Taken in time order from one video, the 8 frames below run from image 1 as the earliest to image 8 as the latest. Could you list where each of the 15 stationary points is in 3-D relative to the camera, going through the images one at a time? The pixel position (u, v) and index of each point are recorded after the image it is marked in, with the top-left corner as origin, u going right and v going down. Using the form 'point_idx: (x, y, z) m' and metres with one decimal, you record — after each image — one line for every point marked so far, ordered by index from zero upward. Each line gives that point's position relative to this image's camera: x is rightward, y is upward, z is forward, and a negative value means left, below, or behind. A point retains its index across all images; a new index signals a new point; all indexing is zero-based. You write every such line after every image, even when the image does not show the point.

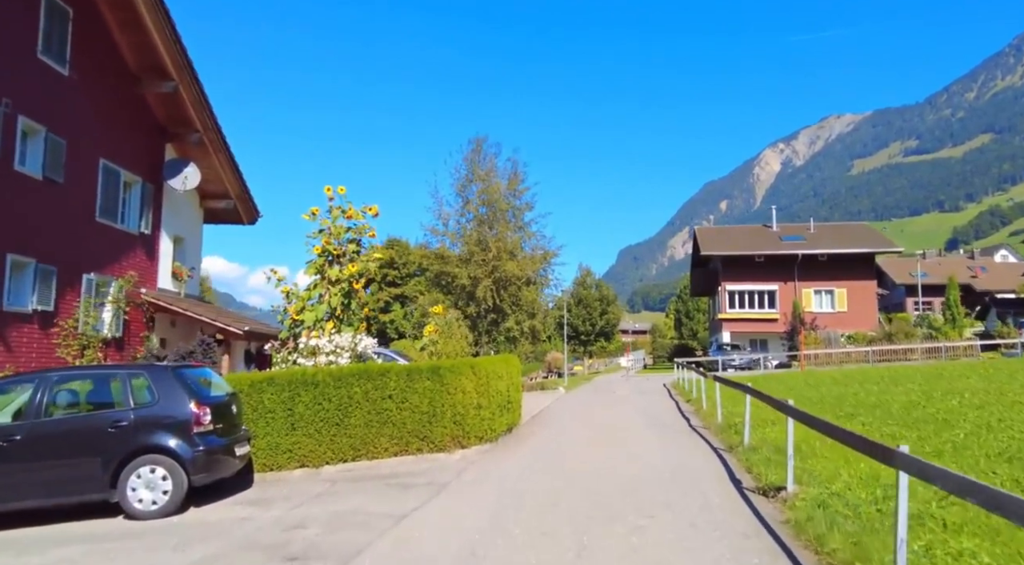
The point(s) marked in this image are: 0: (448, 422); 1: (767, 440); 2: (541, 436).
0: (-0.9, -2.1, +9.6) m
1: (+3.7, -2.2, +9.3) m
2: (+0.5, -2.8, +11.9) m
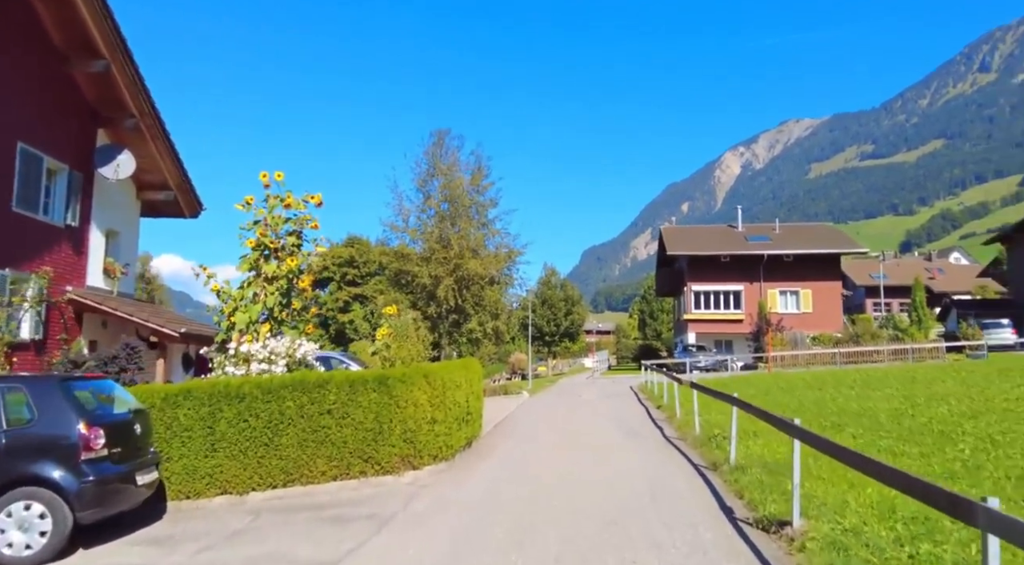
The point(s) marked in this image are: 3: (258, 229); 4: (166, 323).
0: (-1.5, -2.0, +8.4) m
1: (+3.1, -2.2, +8.4) m
2: (-0.1, -2.8, +10.7) m
3: (-4.2, +0.9, +10.8) m
4: (-8.6, -1.0, +16.3) m
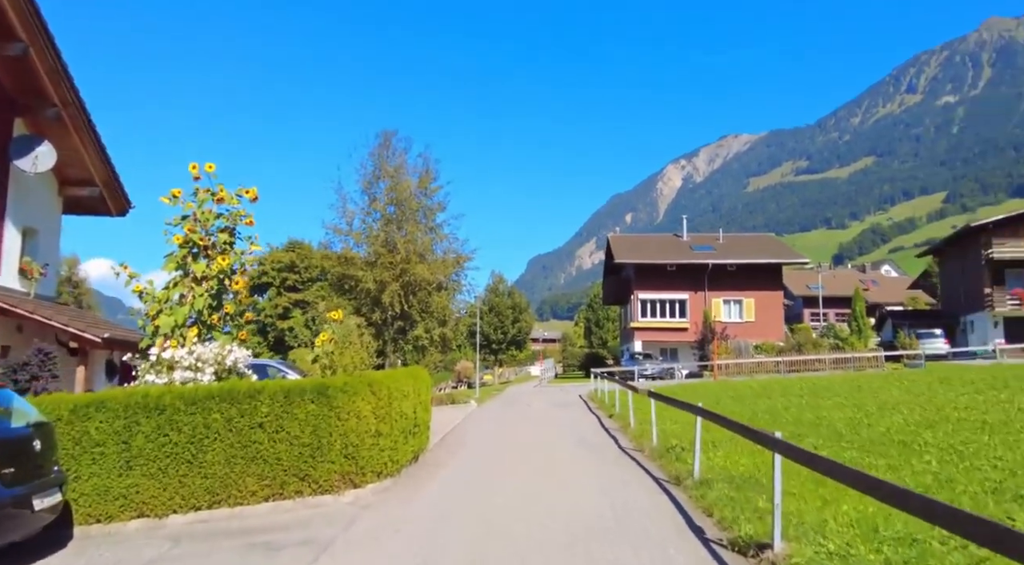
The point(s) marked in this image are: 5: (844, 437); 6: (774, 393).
0: (-2.1, -2.0, +7.7) m
1: (+2.5, -2.3, +8.0) m
2: (-0.9, -2.8, +10.1) m
3: (-4.9, +0.9, +9.9) m
4: (-9.8, -1.0, +14.9) m
5: (+4.9, -2.3, +9.6) m
6: (+7.6, -3.2, +18.8) m
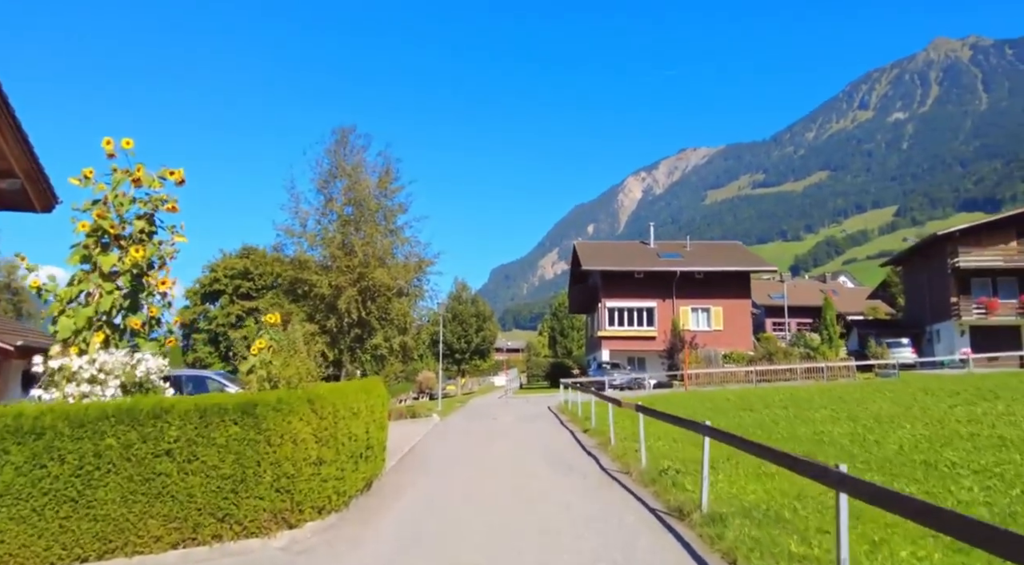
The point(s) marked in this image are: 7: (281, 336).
0: (-2.3, -2.0, +6.2) m
1: (+2.2, -2.2, +6.8) m
2: (-1.3, -2.8, +8.7) m
3: (-5.3, +0.9, +8.3) m
4: (-10.5, -1.0, +13.1) m
5: (+4.5, -2.3, +8.6) m
6: (+6.6, -3.3, +17.9) m
7: (-3.9, -1.0, +11.0) m
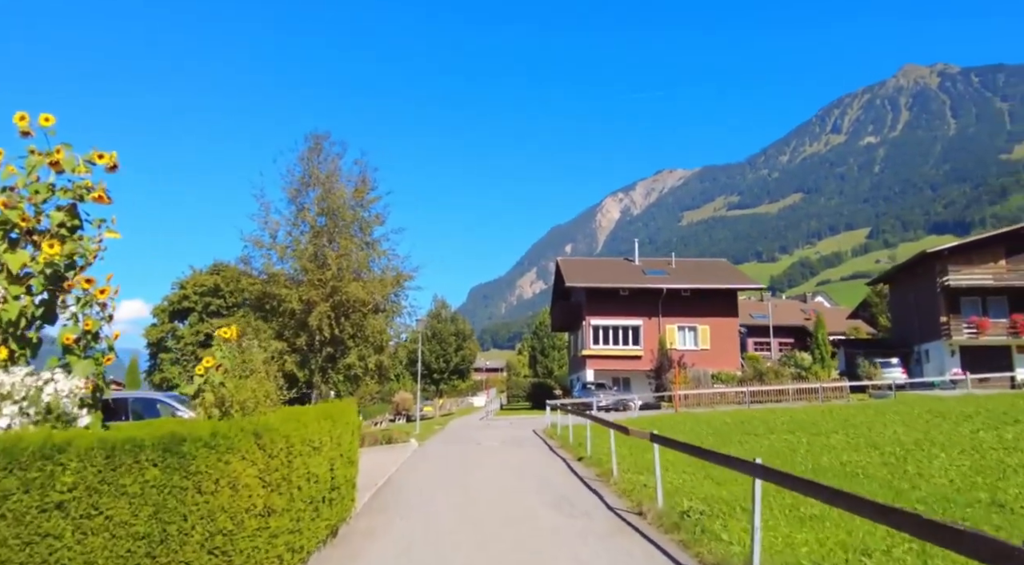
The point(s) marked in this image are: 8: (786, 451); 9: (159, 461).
0: (-2.3, -2.0, +4.8) m
1: (+2.2, -2.3, +5.5) m
2: (-1.4, -2.9, +7.3) m
3: (-5.4, +0.9, +6.9) m
4: (-10.7, -1.2, +11.4) m
5: (+4.4, -2.4, +7.4) m
6: (+6.2, -3.7, +16.7) m
7: (-4.0, -1.1, +9.6) m
8: (+4.9, -3.0, +11.7) m
9: (-2.6, -1.3, +4.7) m
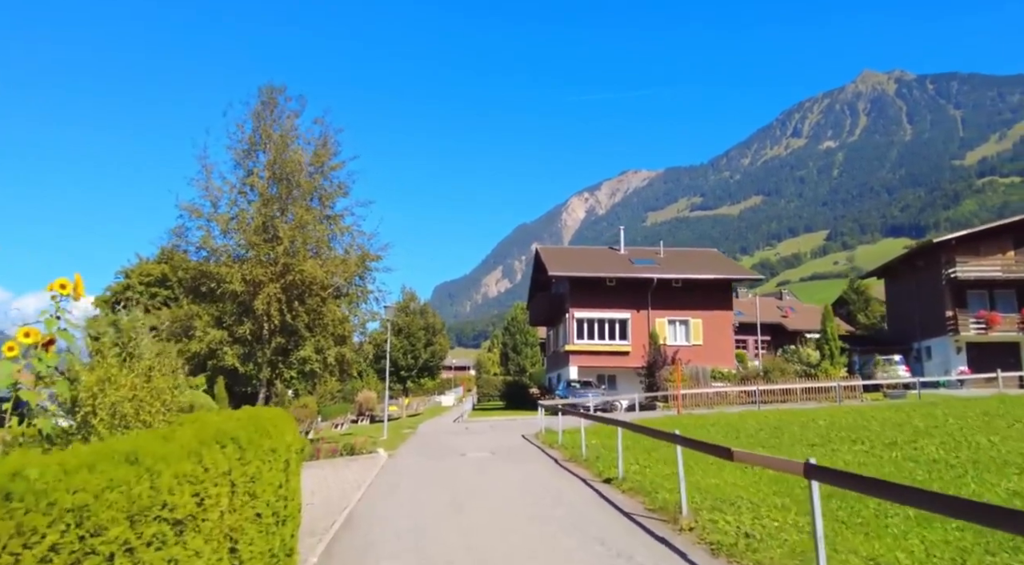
0: (-1.8, -1.4, +1.4) m
1: (+2.7, -1.8, +2.4) m
2: (-1.0, -2.3, +4.0) m
3: (-4.9, +1.5, +3.4) m
4: (-10.5, -0.5, +7.5) m
5: (+4.8, -1.9, +4.4) m
6: (+6.1, -3.2, +13.8) m
7: (-3.7, -0.5, +6.1) m
8: (+5.0, -2.5, +8.7) m
9: (-2.0, -0.7, +1.3) m
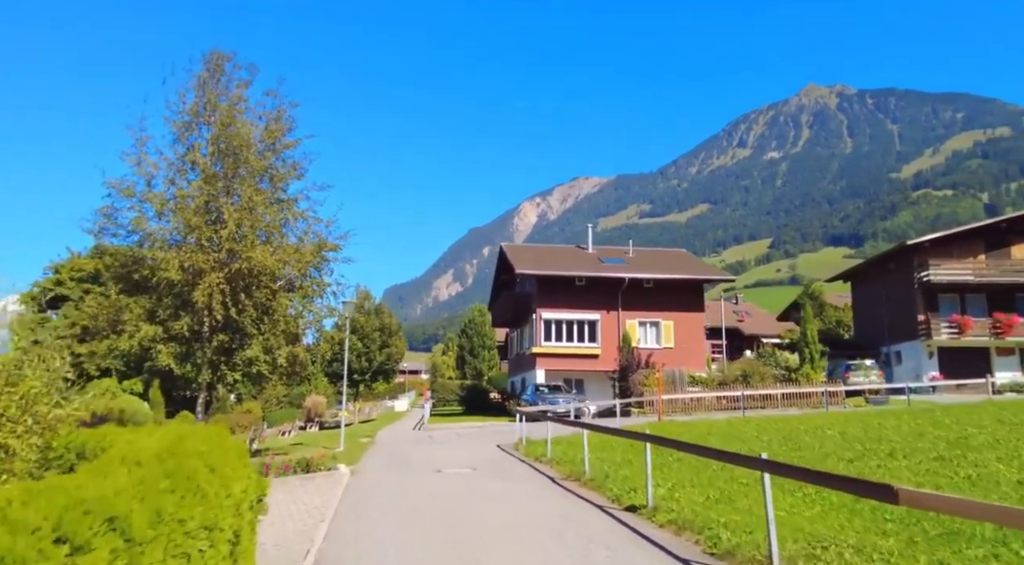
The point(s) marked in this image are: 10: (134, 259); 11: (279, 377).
0: (-1.1, -1.1, -0.6) m
1: (+3.3, -1.5, +0.8) m
2: (-0.5, -2.1, +2.0) m
3: (-4.3, +1.8, +1.2) m
4: (-10.2, -0.2, +4.9) m
5: (+5.3, -1.7, +2.9) m
6: (+5.8, -3.1, +12.3) m
7: (-3.3, -0.2, +3.9) m
8: (+5.1, -2.3, +7.2) m
9: (-1.3, -0.4, -0.7) m
10: (-9.6, +0.6, +16.4) m
11: (-6.5, -2.6, +18.2) m
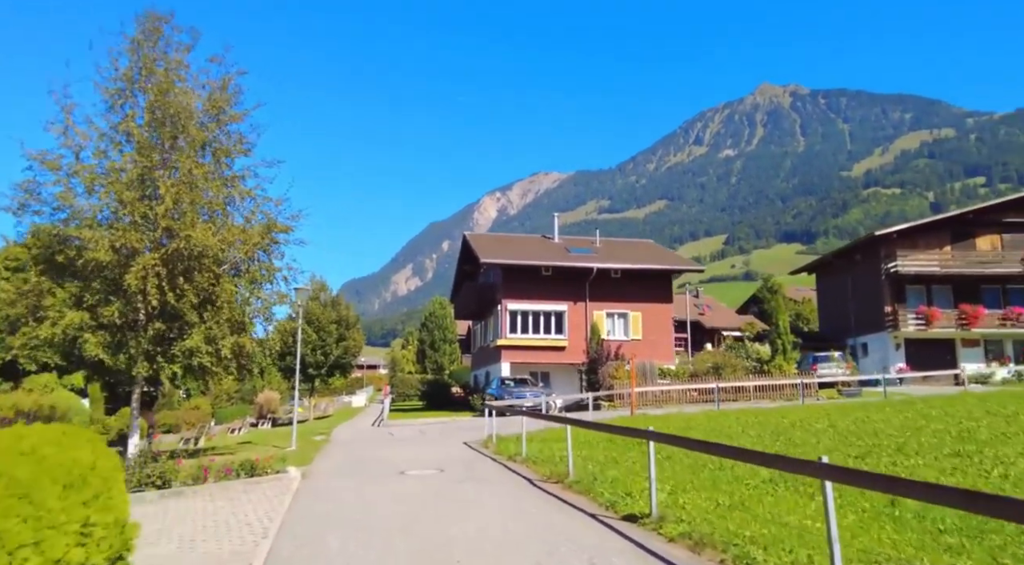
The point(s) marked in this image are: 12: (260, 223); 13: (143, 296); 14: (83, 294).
0: (-0.7, -0.9, -1.8) m
1: (+3.6, -1.3, -0.2) m
2: (-0.3, -1.8, +0.8) m
3: (-4.1, +2.1, -0.4) m
4: (-10.2, +0.1, +3.0) m
5: (+5.4, -1.4, +2.0) m
6: (+5.4, -2.8, +11.5) m
7: (-3.3, 0.0, +2.5) m
8: (+5.0, -2.1, +6.3) m
9: (-0.9, -0.2, -2.0) m
10: (-10.3, +1.0, +14.5) m
11: (-7.3, -2.2, +16.5) m
12: (-6.4, +1.5, +16.6) m
13: (-8.2, -0.3, +14.5) m
14: (-9.6, -0.3, +14.5) m
